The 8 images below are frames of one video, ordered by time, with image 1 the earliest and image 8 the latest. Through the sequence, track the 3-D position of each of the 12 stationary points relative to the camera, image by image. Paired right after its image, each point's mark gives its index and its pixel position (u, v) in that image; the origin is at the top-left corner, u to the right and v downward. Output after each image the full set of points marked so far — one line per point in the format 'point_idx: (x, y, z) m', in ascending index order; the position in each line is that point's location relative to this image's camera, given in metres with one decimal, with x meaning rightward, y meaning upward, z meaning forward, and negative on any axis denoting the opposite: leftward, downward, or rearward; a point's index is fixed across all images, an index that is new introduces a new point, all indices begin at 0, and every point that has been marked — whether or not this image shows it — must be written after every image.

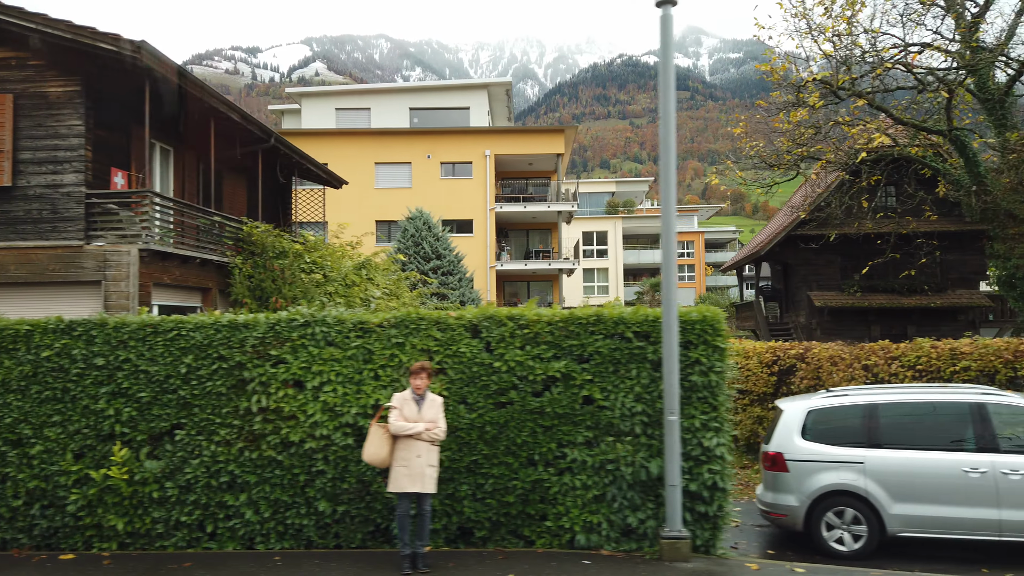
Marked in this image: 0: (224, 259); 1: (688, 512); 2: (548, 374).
0: (-6.3, +0.6, +12.4) m
1: (+1.7, -2.2, +5.7) m
2: (+0.4, -0.9, +5.9) m
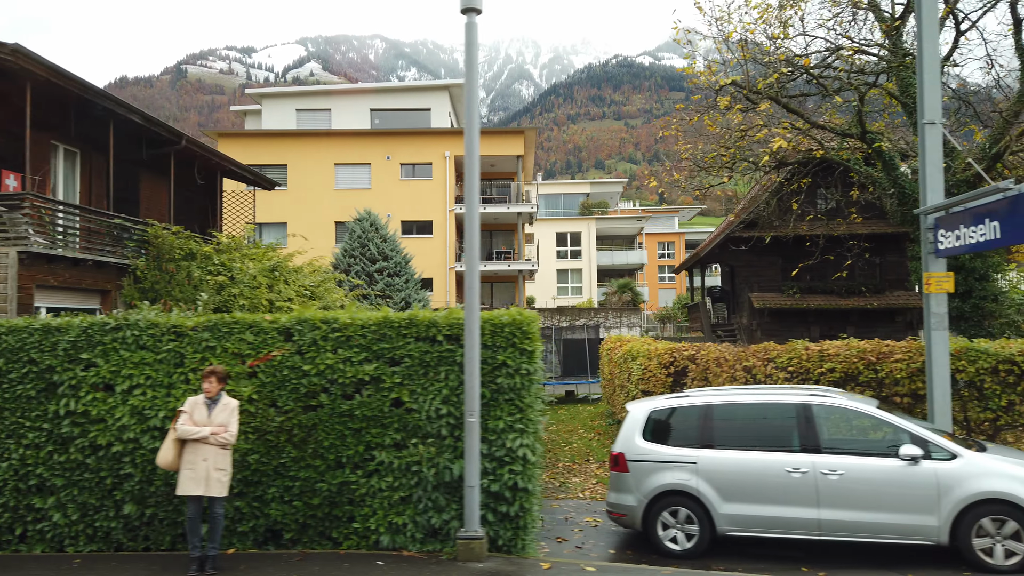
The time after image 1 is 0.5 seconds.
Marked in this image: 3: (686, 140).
0: (-8.3, +0.6, +12.4) m
1: (-0.2, -2.3, +5.8) m
2: (-1.6, -0.9, +5.9) m
3: (+4.8, +4.1, +16.0) m
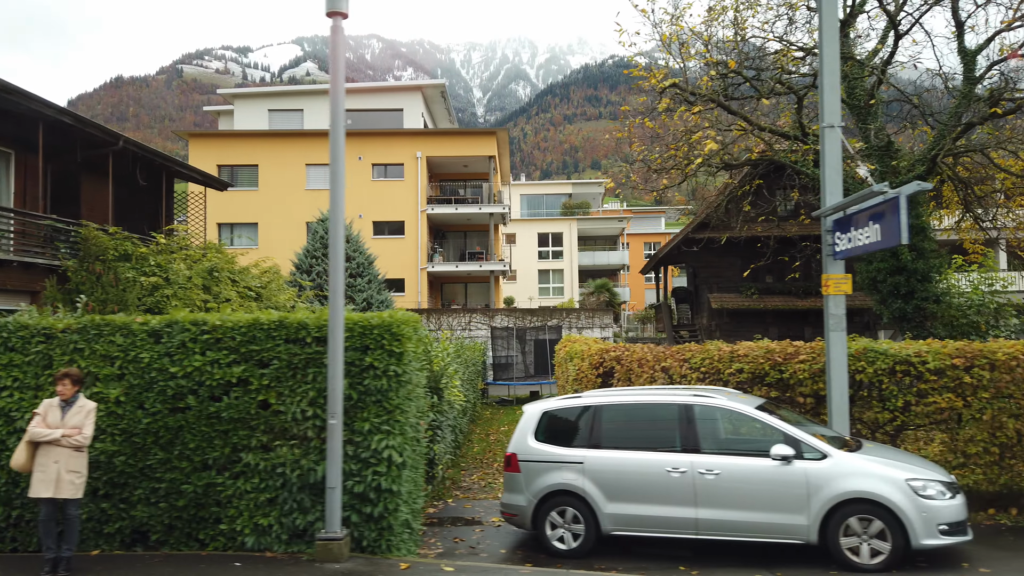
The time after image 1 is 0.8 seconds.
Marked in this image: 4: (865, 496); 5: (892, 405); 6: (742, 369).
0: (-9.8, +0.5, +12.4) m
1: (-1.6, -2.3, +5.9) m
2: (-2.9, -0.9, +6.0) m
3: (+3.4, +4.1, +16.1) m
4: (+3.8, -2.2, +6.2) m
5: (+5.4, -1.7, +8.3) m
6: (+3.6, -1.3, +9.1) m
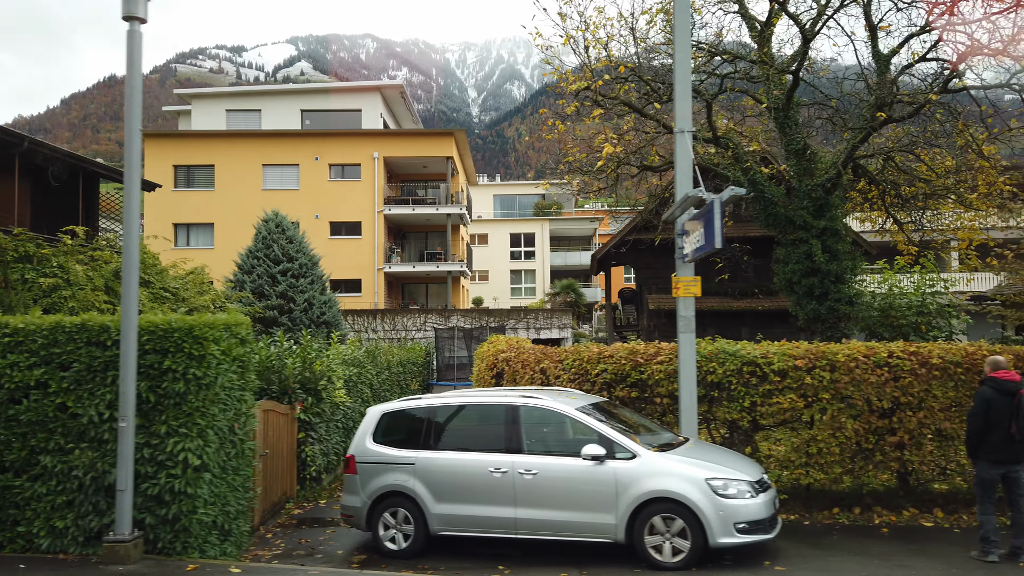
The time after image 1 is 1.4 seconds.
0: (-11.9, +0.5, +12.4) m
1: (-3.7, -2.3, +5.9) m
2: (-5.0, -1.0, +6.0) m
3: (+1.2, +4.0, +16.2) m
4: (+1.7, -2.3, +6.3) m
5: (+3.3, -1.7, +8.4) m
6: (+1.5, -1.3, +9.2) m
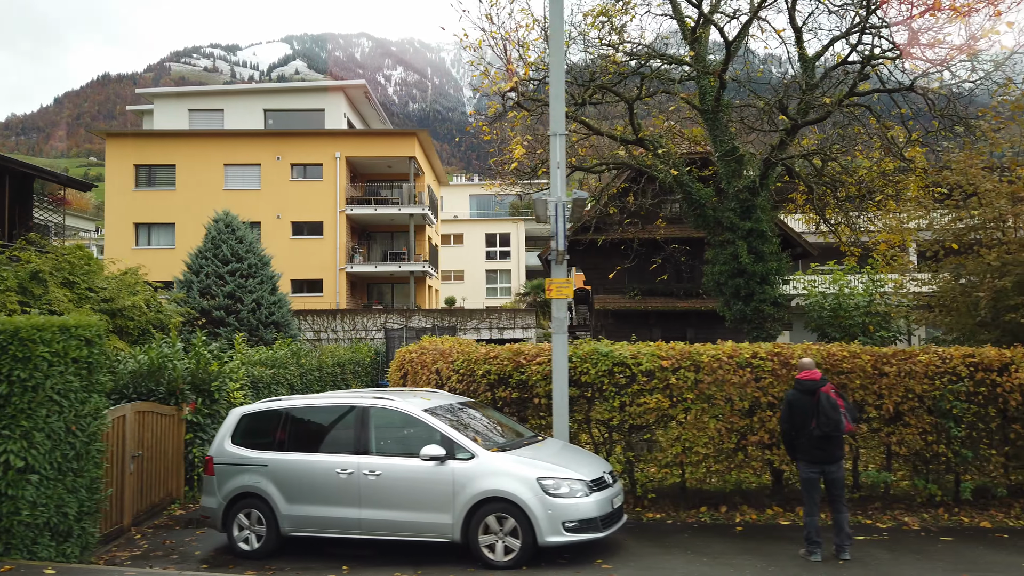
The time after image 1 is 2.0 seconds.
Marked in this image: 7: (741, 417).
0: (-13.8, +0.5, +12.3) m
1: (-5.5, -2.3, +5.9) m
2: (-6.9, -1.0, +6.0) m
3: (-0.8, +4.0, +16.3) m
4: (-0.1, -2.3, +6.4) m
5: (+1.4, -1.7, +8.5) m
6: (-0.3, -1.3, +9.3) m
7: (+3.2, -1.8, +8.1) m
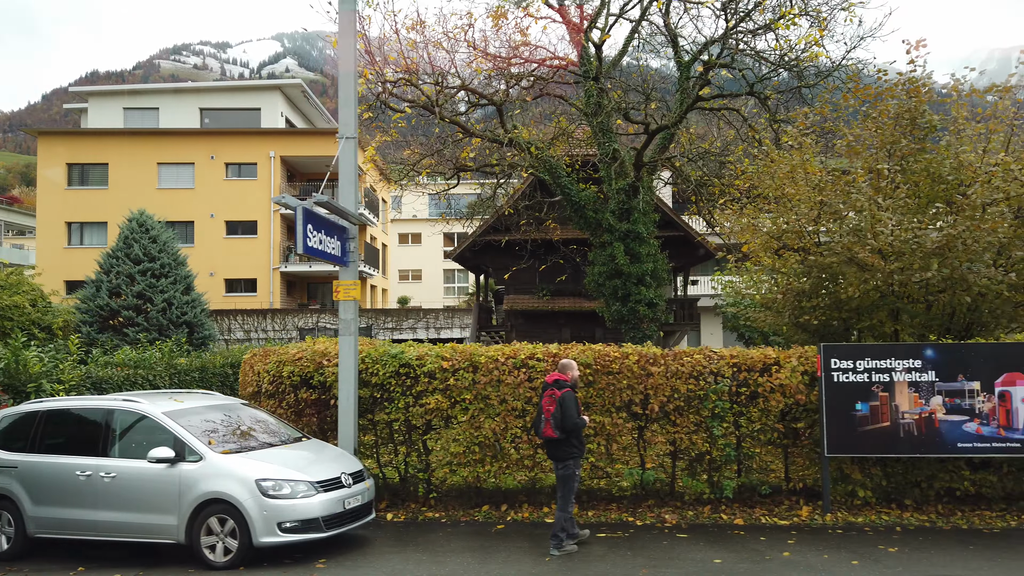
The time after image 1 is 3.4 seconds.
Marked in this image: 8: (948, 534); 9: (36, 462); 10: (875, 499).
0: (-17.1, +0.5, +12.1) m
1: (-8.6, -2.4, +5.9) m
2: (-10.0, -1.0, +5.9) m
3: (-4.1, +4.0, +16.3) m
4: (-3.3, -2.3, +6.5) m
5: (-1.7, -1.8, +8.5) m
6: (-3.5, -1.4, +9.3) m
7: (0.0, -1.8, +8.2) m
8: (+5.3, -3.0, +7.0) m
9: (-5.9, -2.2, +7.2) m
10: (+5.1, -3.0, +8.2) m
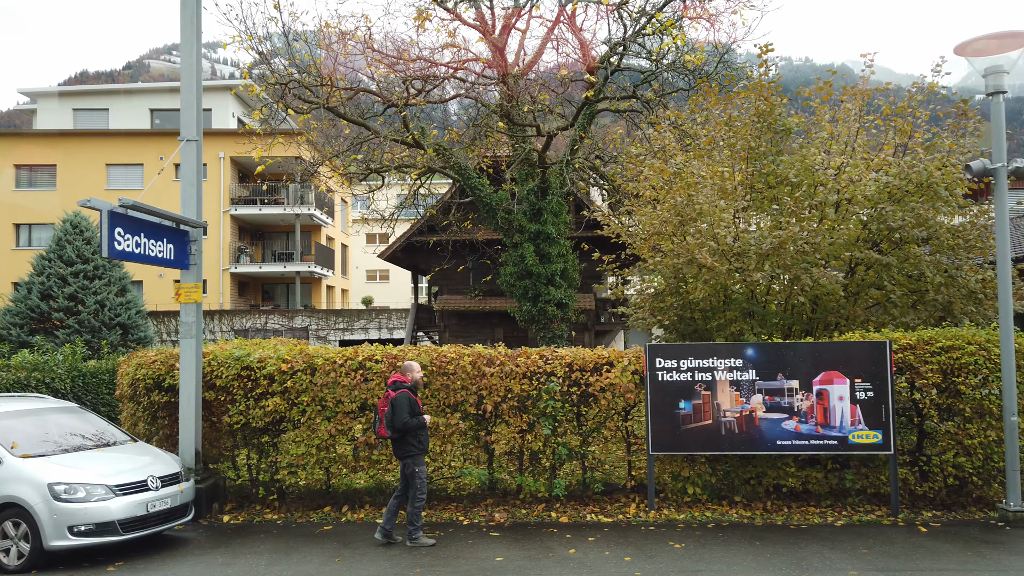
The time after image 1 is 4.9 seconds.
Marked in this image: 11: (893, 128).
0: (-19.5, +0.3, +11.9) m
1: (-10.9, -2.5, +5.8) m
2: (-12.3, -1.1, +5.9) m
3: (-6.5, +4.0, +16.3) m
4: (-5.6, -2.4, +6.5) m
5: (-4.1, -1.8, +8.6) m
6: (-5.9, -1.4, +9.3) m
7: (-2.3, -1.9, +8.3) m
8: (+2.9, -3.0, +7.1) m
9: (-8.3, -2.2, +7.2) m
10: (+2.8, -3.0, +8.3) m
11: (+6.5, +2.8, +9.9) m
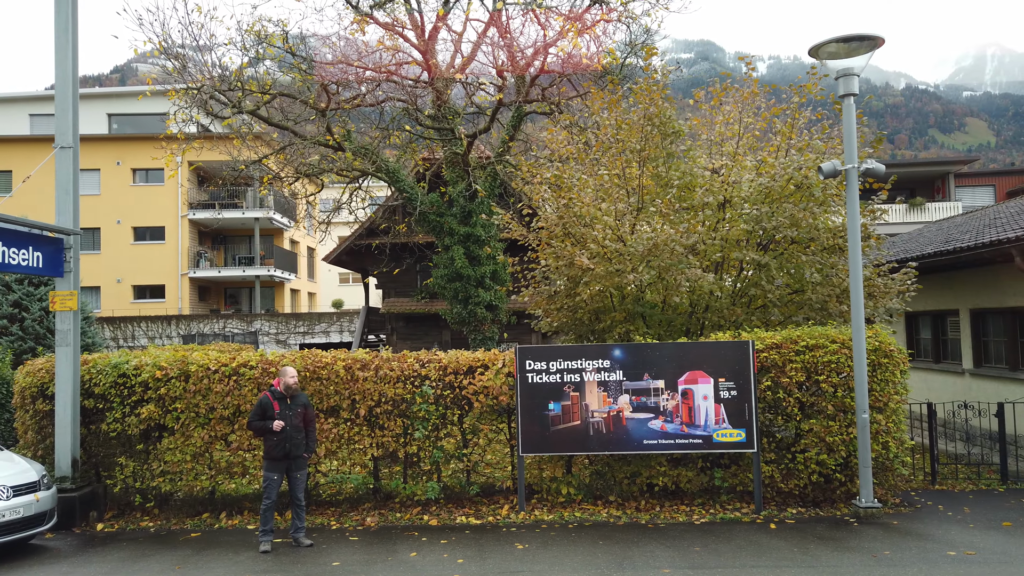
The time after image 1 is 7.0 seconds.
0: (-21.3, +0.1, +11.7) m
1: (-12.7, -2.6, +5.7) m
2: (-14.1, -1.3, +5.7) m
3: (-8.5, +3.8, +16.3) m
4: (-7.4, -2.5, +6.4) m
5: (-5.9, -1.9, +8.6) m
6: (-7.7, -1.5, +9.3) m
7: (-4.1, -2.0, +8.3) m
8: (+1.2, -3.0, +7.2) m
9: (-10.0, -2.4, +7.1) m
10: (+1.0, -3.0, +8.3) m
11: (+4.6, +2.8, +10.1) m
